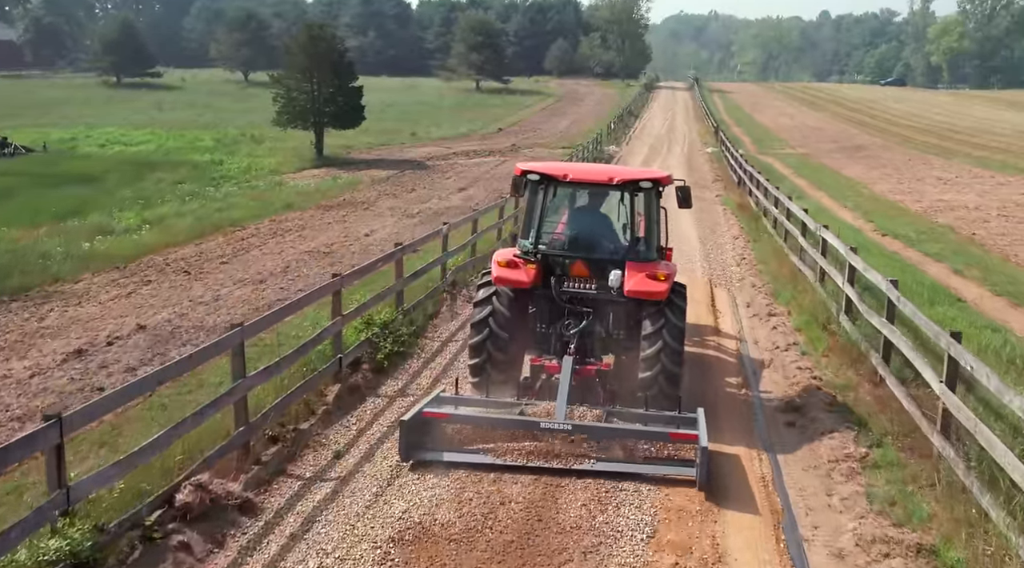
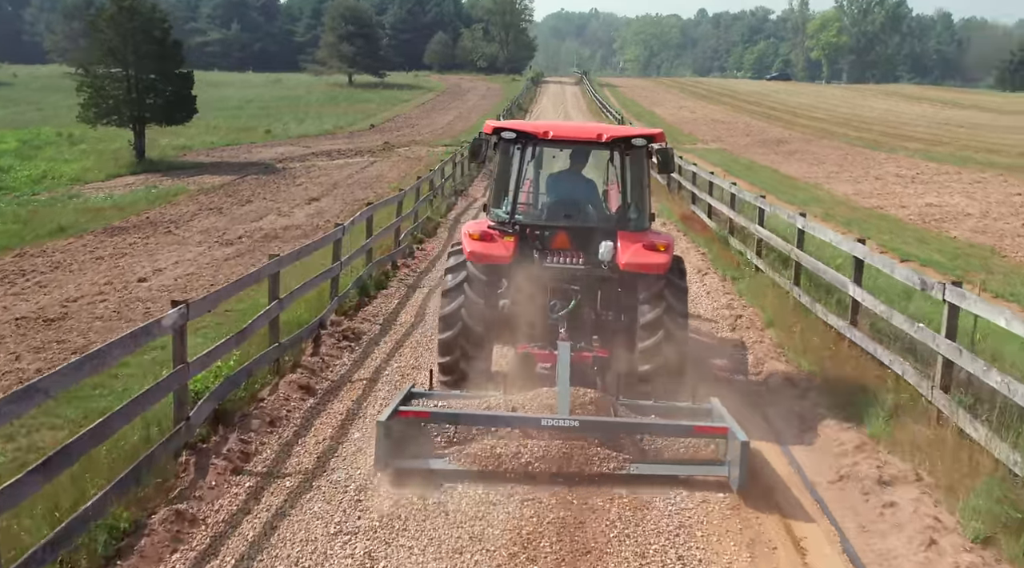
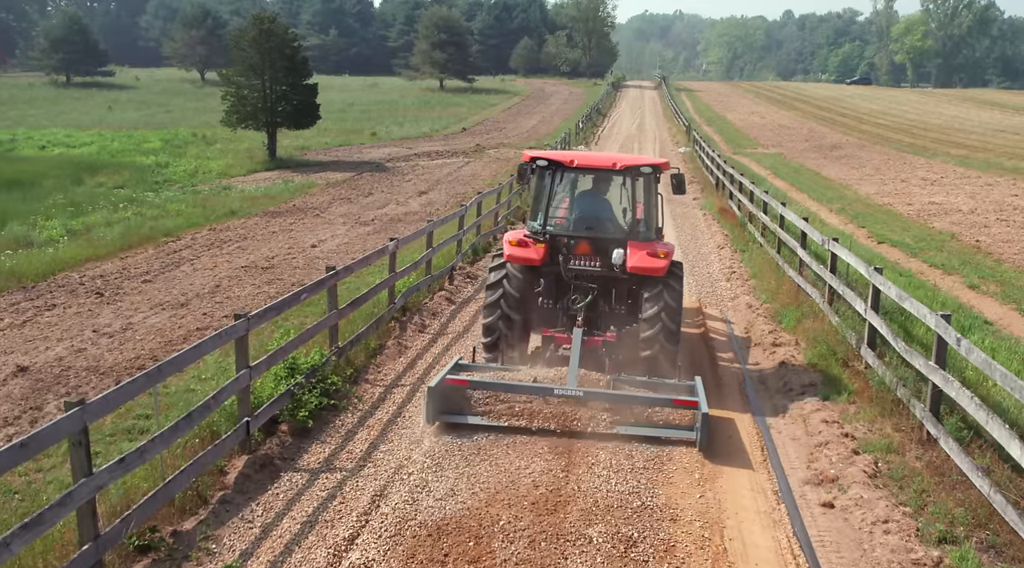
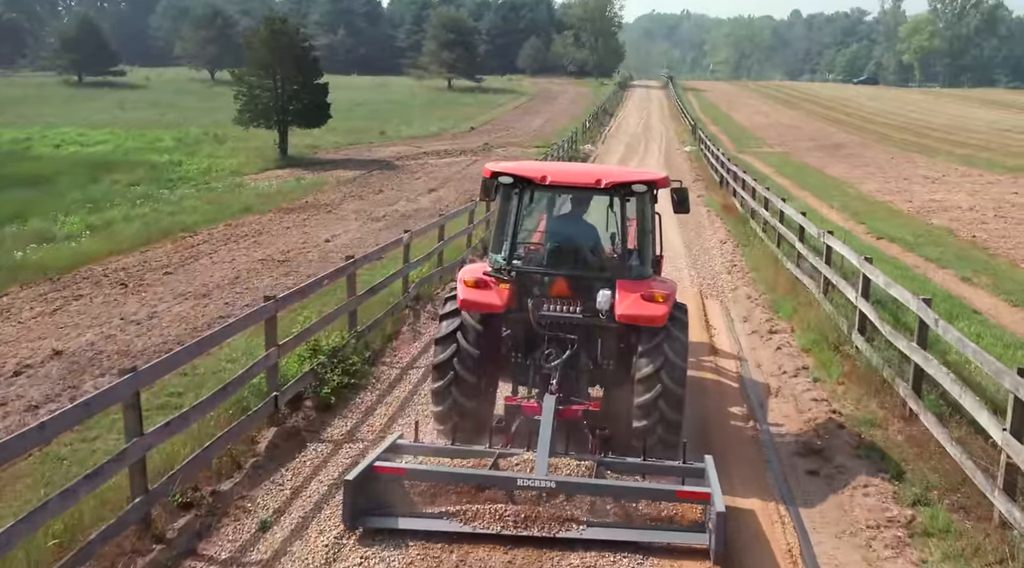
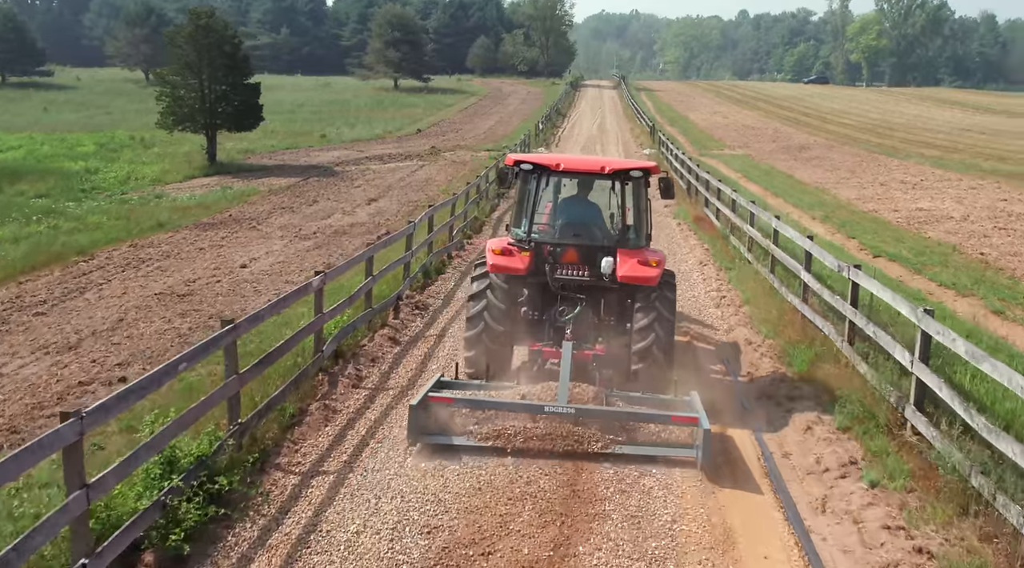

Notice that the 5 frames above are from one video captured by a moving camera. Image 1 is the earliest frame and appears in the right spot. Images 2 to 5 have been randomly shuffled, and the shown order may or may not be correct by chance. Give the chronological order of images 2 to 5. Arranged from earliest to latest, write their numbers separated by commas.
4, 3, 5, 2
